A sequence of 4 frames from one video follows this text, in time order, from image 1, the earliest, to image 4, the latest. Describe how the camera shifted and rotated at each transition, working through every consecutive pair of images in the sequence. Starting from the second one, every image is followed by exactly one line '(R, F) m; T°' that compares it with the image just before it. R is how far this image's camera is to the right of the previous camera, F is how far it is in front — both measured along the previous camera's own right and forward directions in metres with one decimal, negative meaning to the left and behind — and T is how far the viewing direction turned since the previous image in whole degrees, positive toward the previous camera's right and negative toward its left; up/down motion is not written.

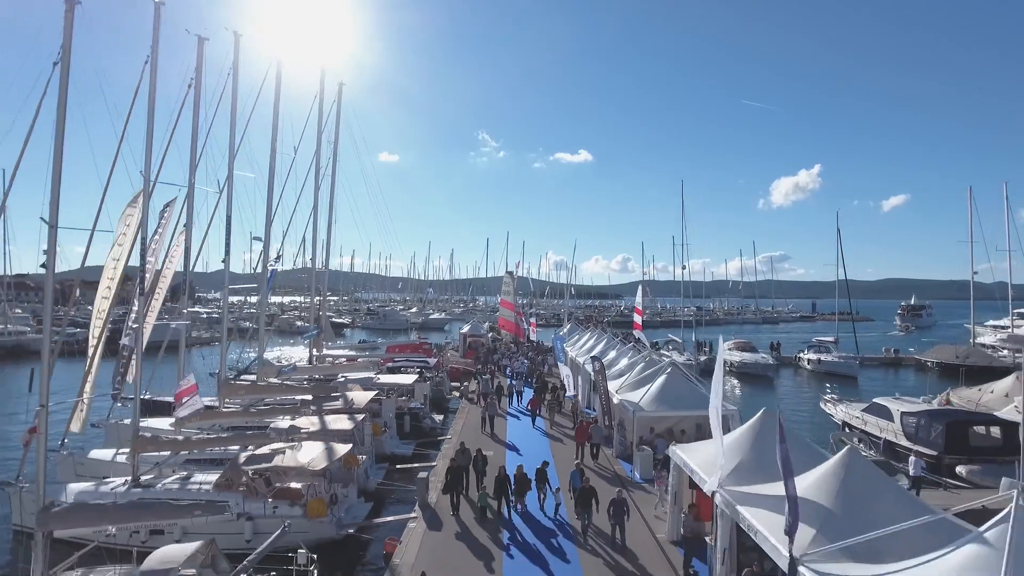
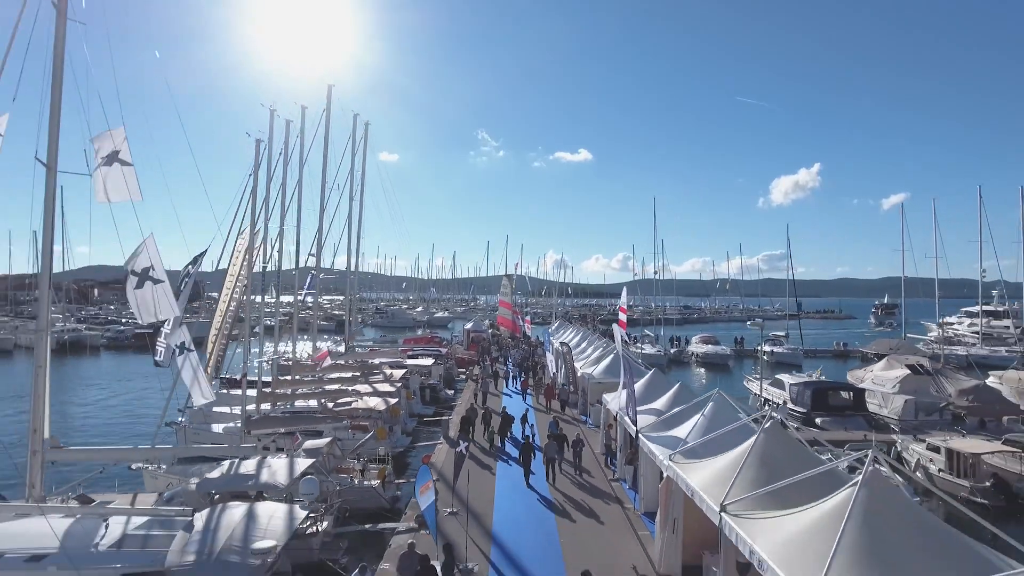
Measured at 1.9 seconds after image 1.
(+0.3, -6.2) m; 0°
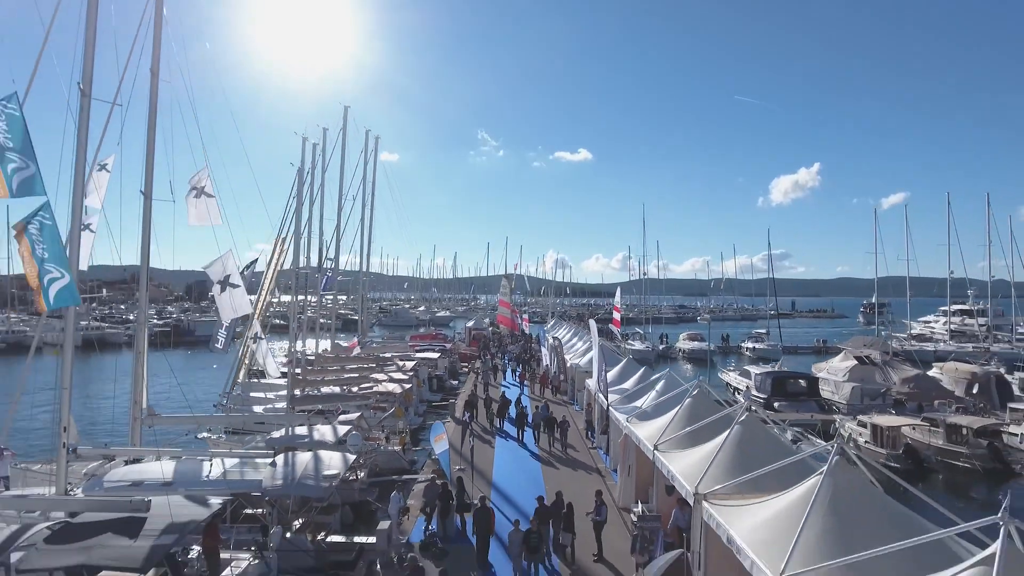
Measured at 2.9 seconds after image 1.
(+0.1, -3.0) m; 0°
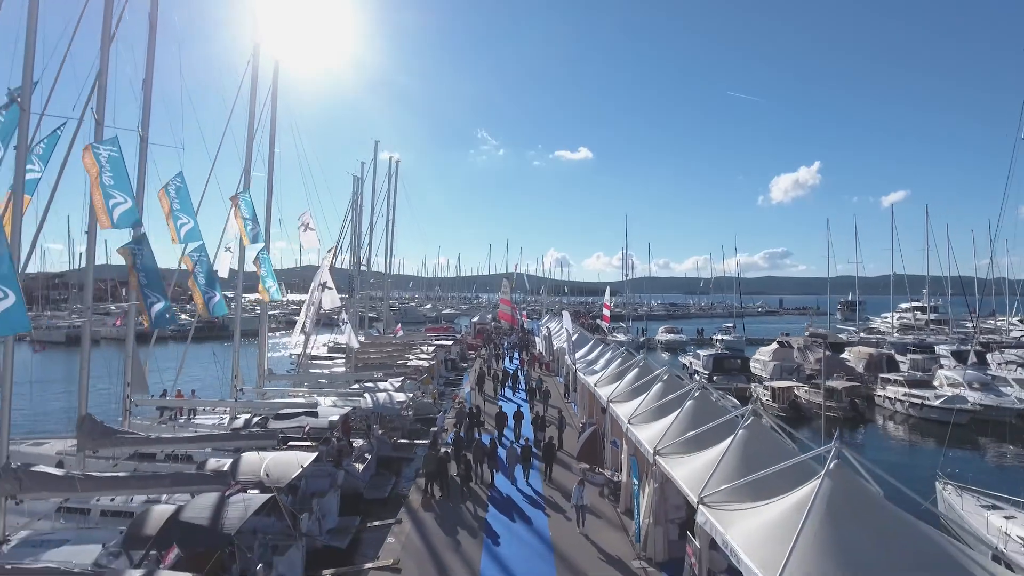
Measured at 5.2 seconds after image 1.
(+0.1, -6.9) m; 0°
